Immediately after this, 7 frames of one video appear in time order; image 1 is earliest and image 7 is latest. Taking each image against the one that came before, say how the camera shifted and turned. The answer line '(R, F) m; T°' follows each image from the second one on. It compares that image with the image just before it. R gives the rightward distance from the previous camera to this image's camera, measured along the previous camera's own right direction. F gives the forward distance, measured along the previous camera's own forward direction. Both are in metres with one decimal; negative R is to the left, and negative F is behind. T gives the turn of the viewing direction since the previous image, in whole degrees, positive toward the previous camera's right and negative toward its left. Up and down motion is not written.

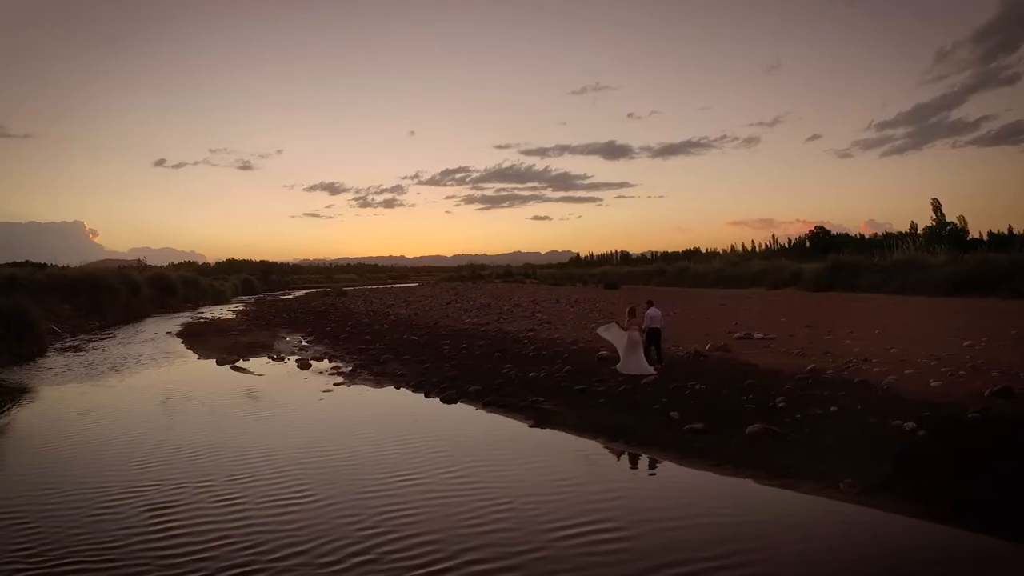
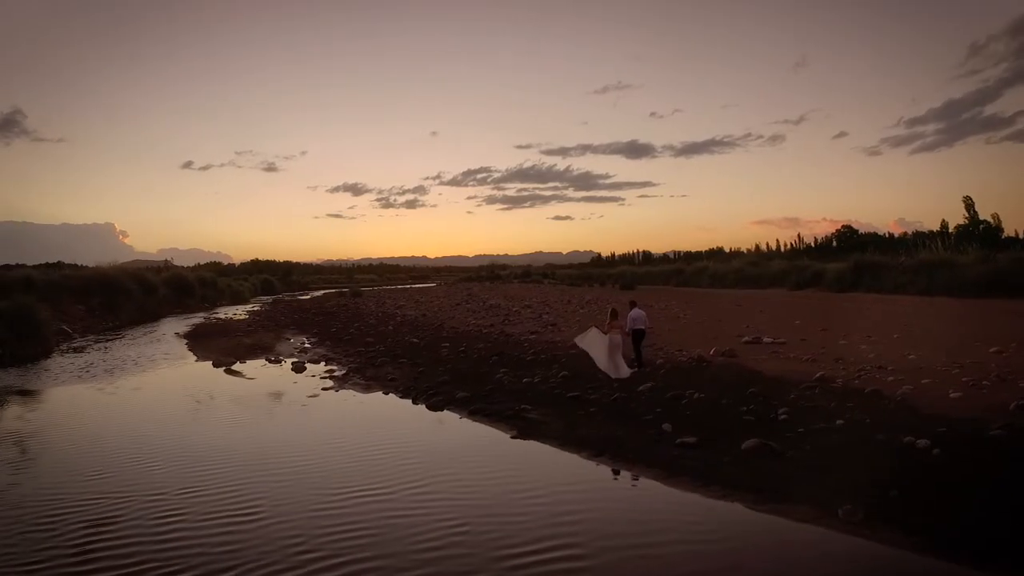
(+0.6, +0.6) m; -2°
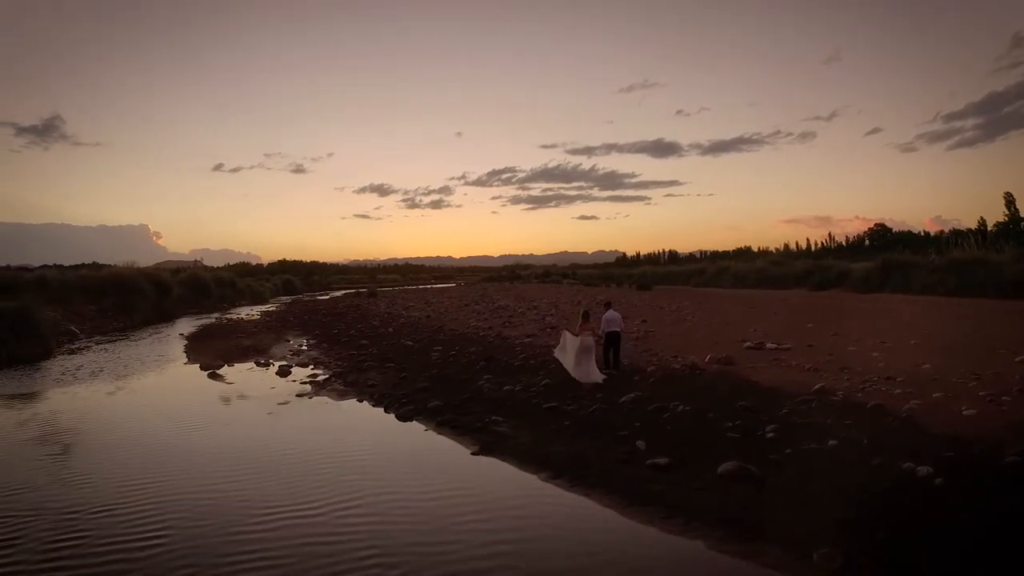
(+0.9, +0.8) m; -2°
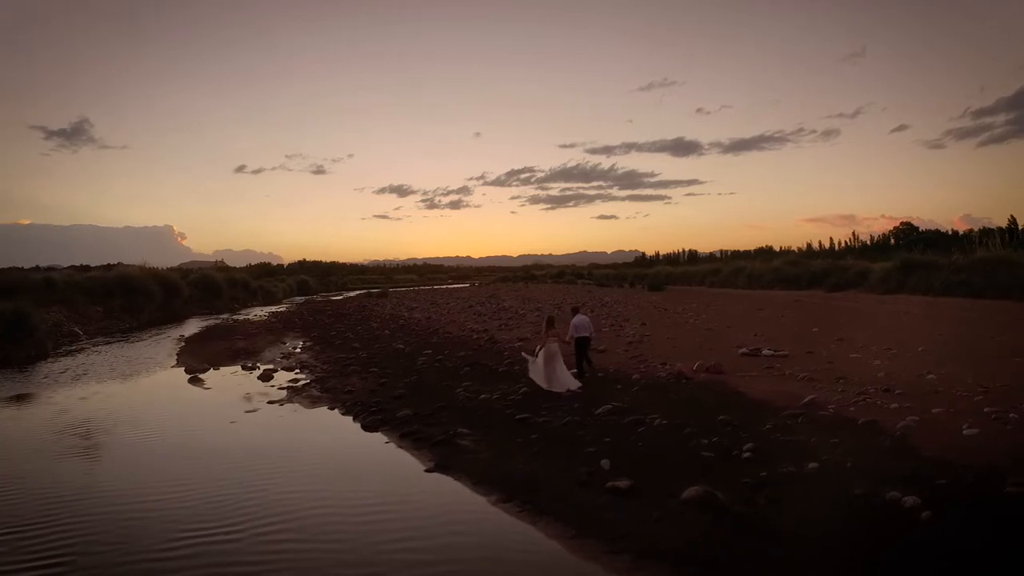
(+0.8, +0.7) m; -2°
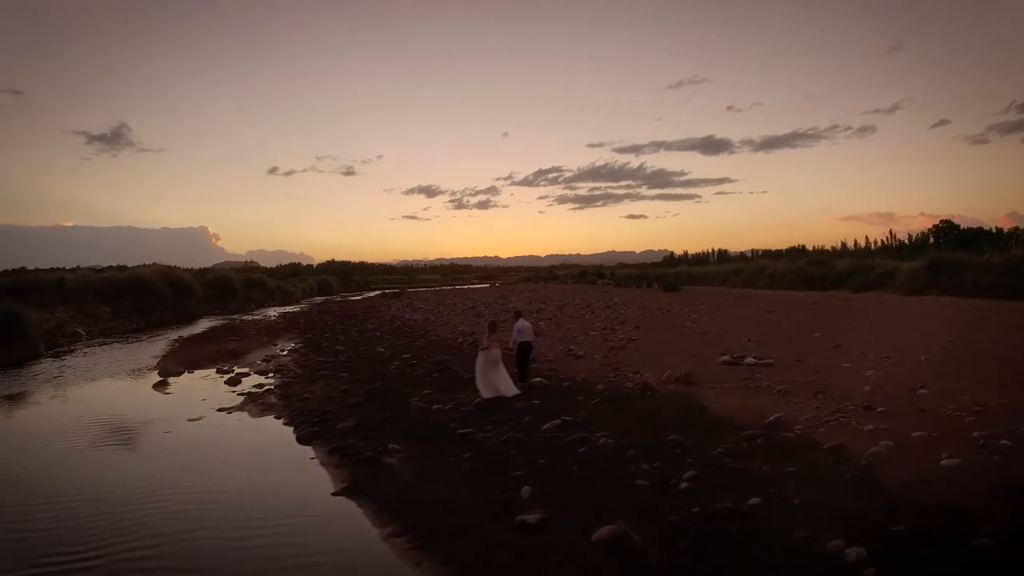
(+1.3, +0.9) m; -3°
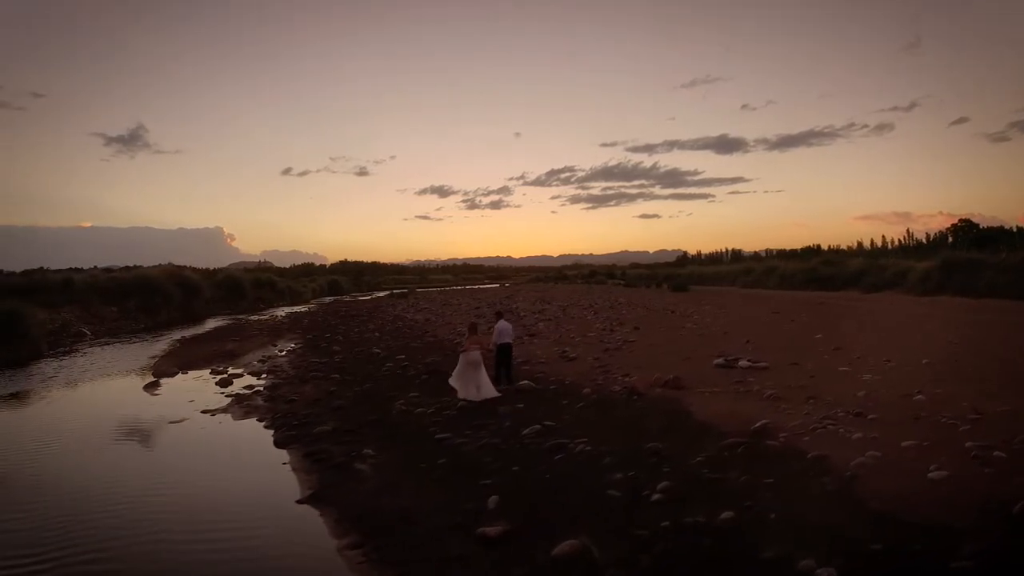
(+0.5, +0.3) m; -1°
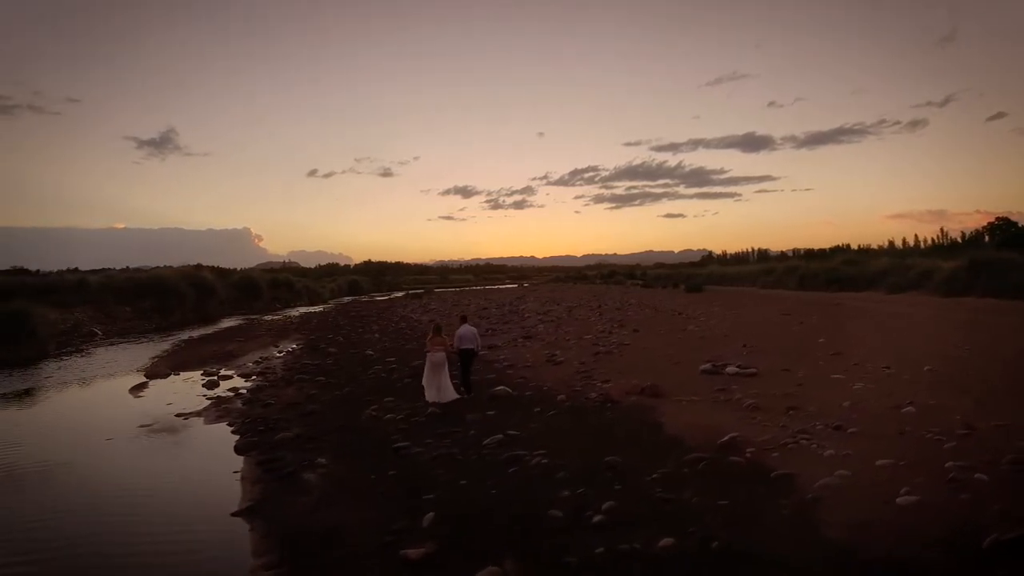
(+0.8, +0.5) m; -2°
